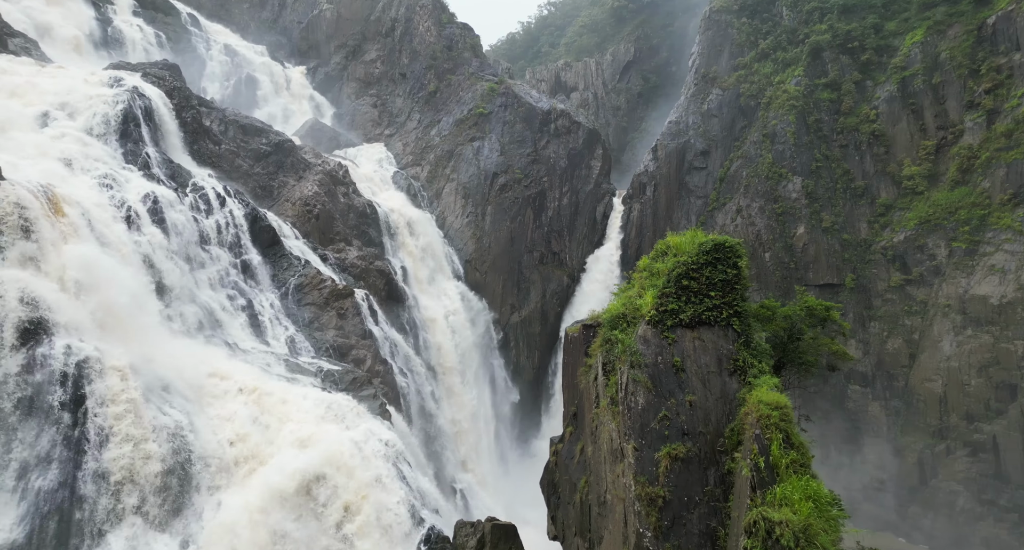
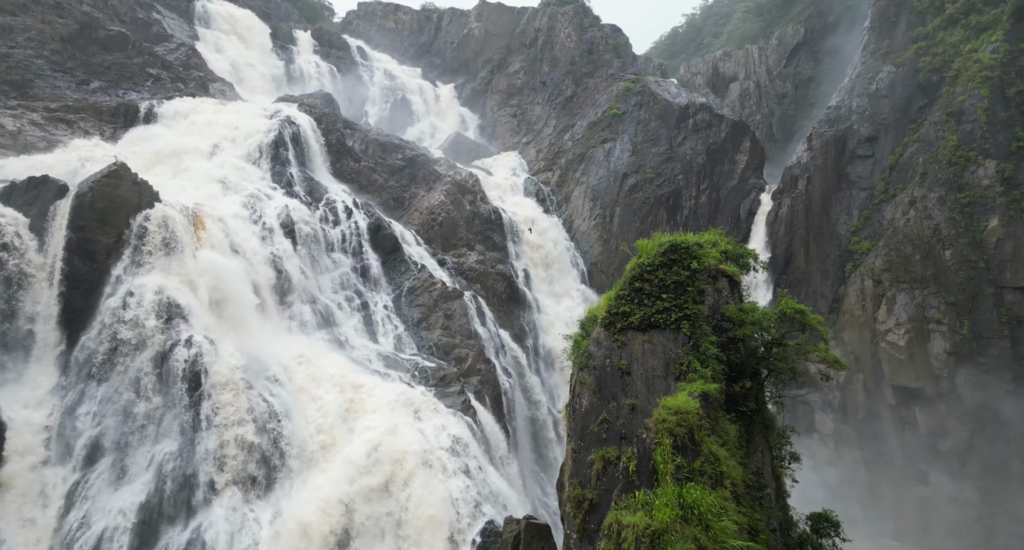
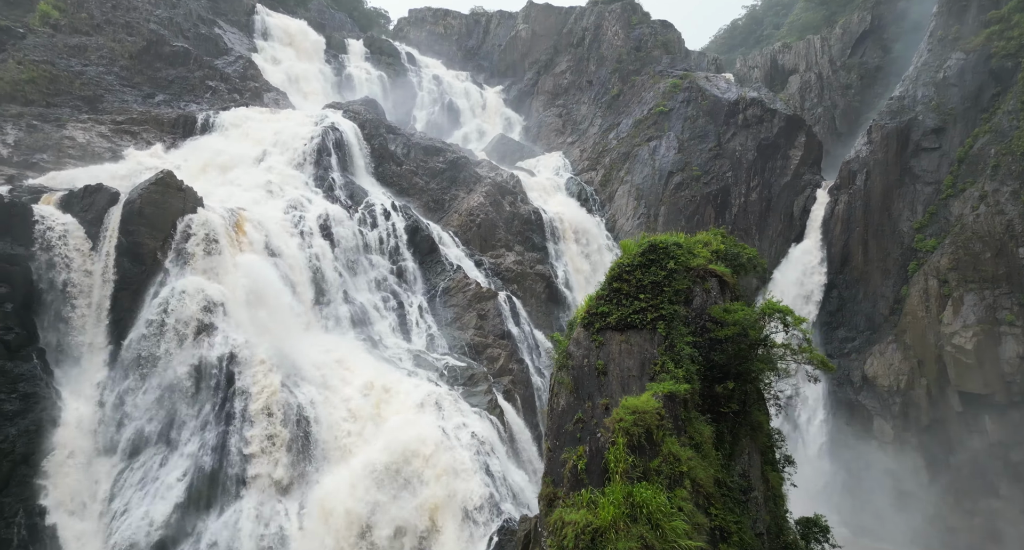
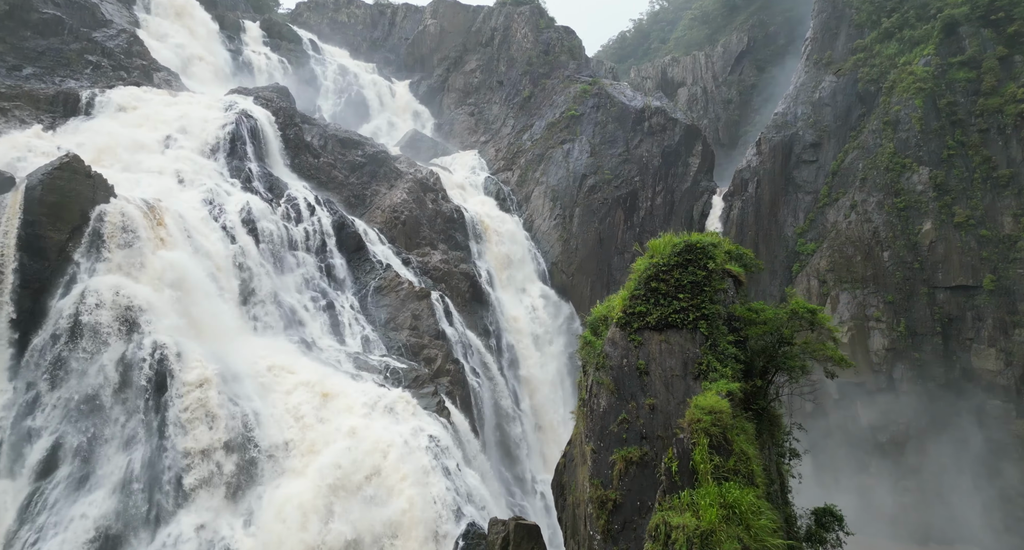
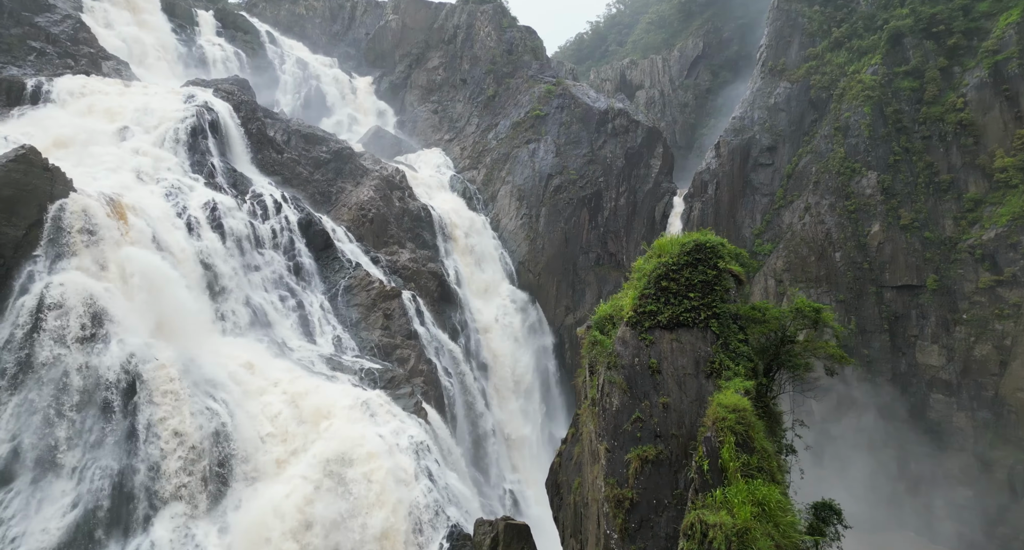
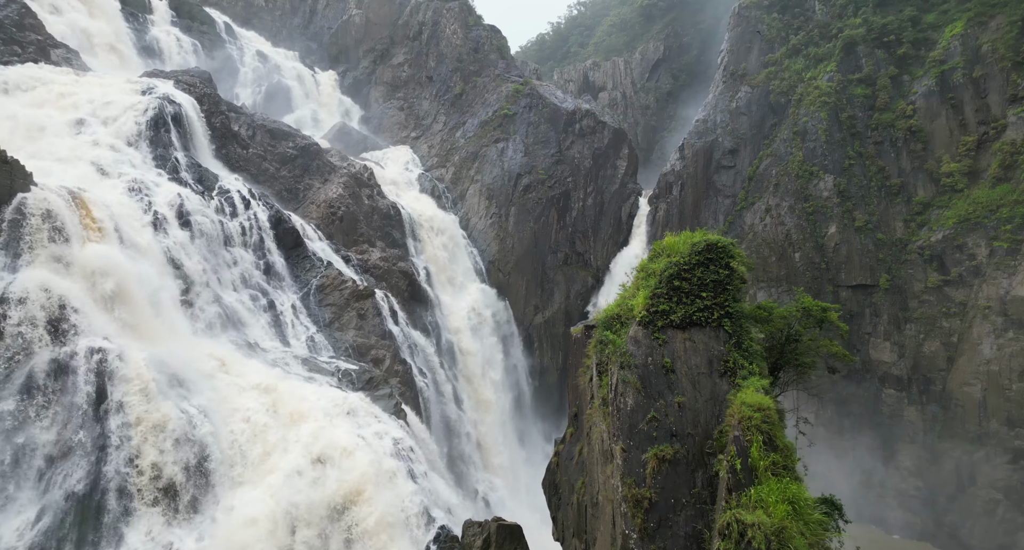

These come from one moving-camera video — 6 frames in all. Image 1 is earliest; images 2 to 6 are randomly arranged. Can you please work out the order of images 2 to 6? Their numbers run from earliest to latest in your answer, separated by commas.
6, 5, 4, 2, 3
